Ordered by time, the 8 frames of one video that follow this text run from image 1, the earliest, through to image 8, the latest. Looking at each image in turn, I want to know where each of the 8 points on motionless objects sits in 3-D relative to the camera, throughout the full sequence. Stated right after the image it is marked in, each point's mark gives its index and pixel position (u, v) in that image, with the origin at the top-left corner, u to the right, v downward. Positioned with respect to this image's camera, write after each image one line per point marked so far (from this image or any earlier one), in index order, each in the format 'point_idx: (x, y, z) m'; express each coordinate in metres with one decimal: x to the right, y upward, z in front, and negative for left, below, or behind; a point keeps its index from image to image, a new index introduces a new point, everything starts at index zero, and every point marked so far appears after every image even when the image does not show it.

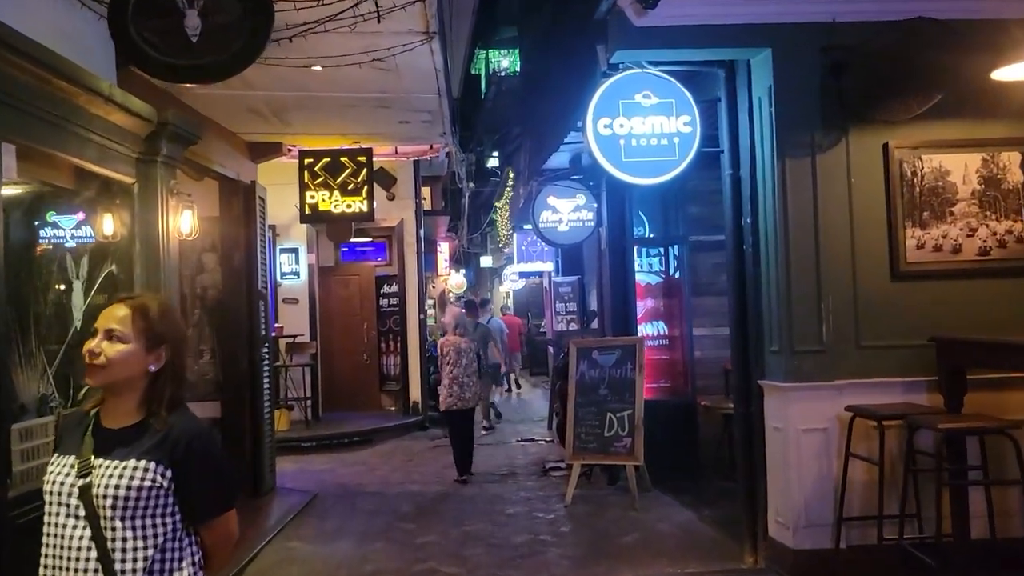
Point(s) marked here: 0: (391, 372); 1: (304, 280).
0: (-1.8, -1.3, +13.2) m
1: (-2.8, +0.1, +12.1) m
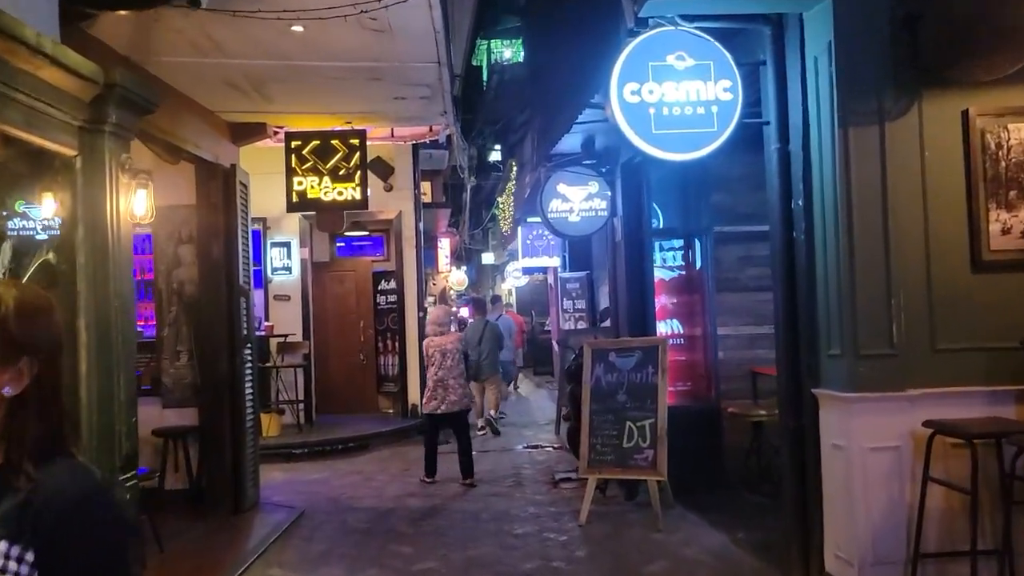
0: (-1.7, -1.2, +12.6) m
1: (-2.8, +0.2, +11.4) m
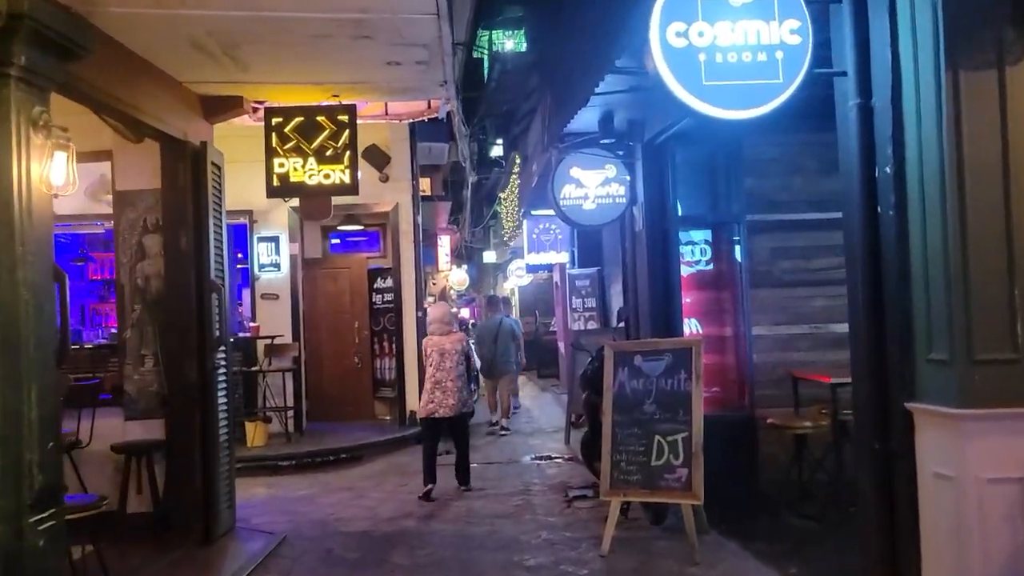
0: (-1.7, -1.2, +11.8) m
1: (-2.7, +0.2, +10.6) m
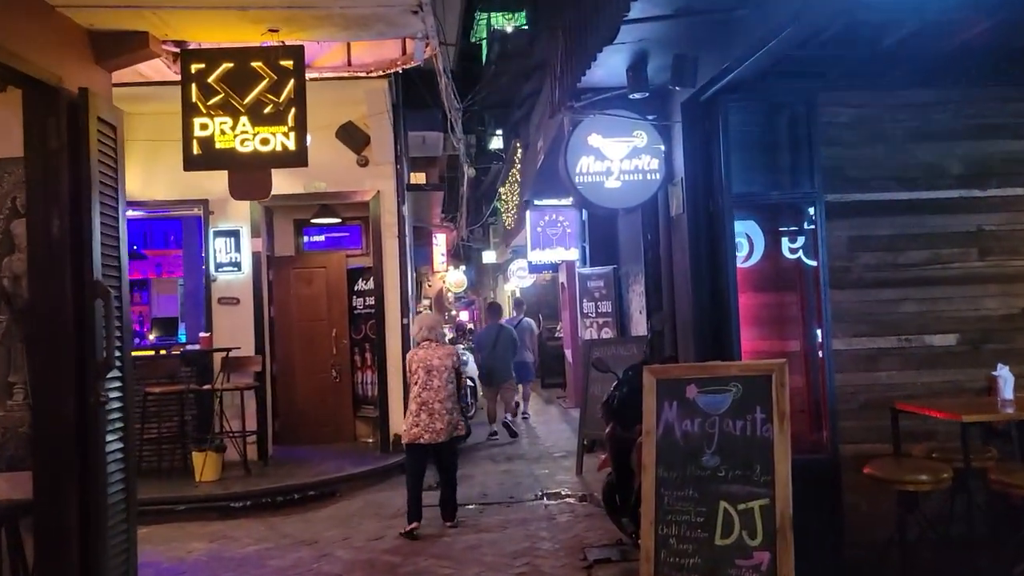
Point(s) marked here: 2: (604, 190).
0: (-1.7, -1.2, +10.2) m
1: (-2.7, +0.2, +9.0) m
2: (+0.6, +0.6, +5.5) m
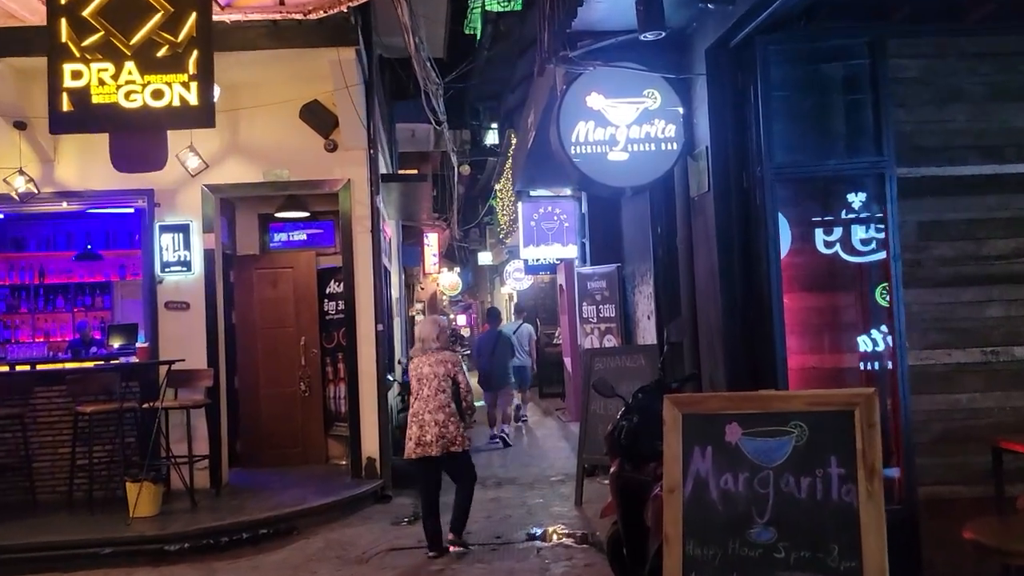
0: (-1.8, -1.3, +9.0) m
1: (-2.8, +0.1, +7.9) m
2: (+0.5, +0.6, +4.4) m
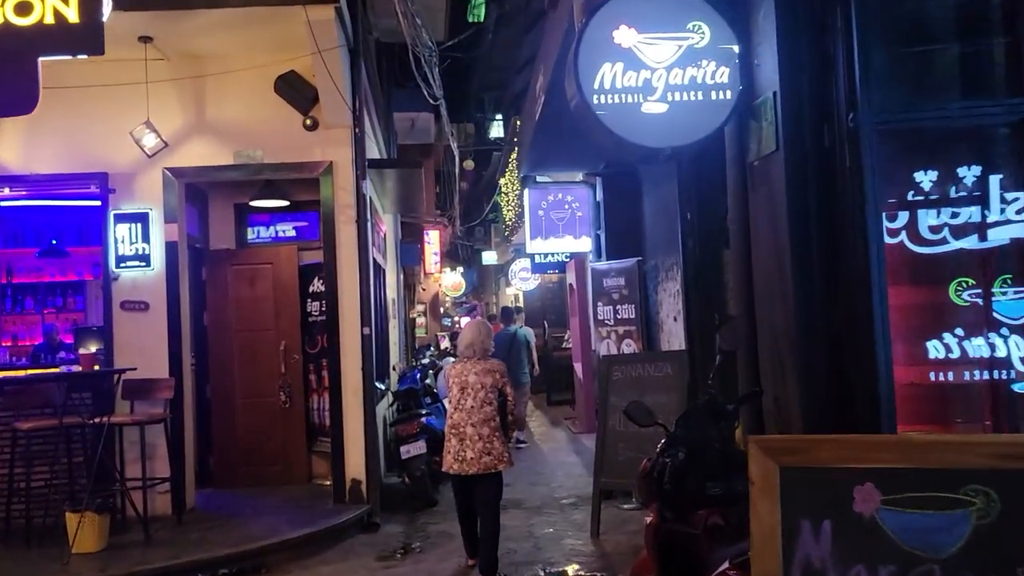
0: (-1.7, -1.2, +8.1) m
1: (-2.8, +0.1, +6.9) m
2: (+0.5, +0.6, +3.4) m
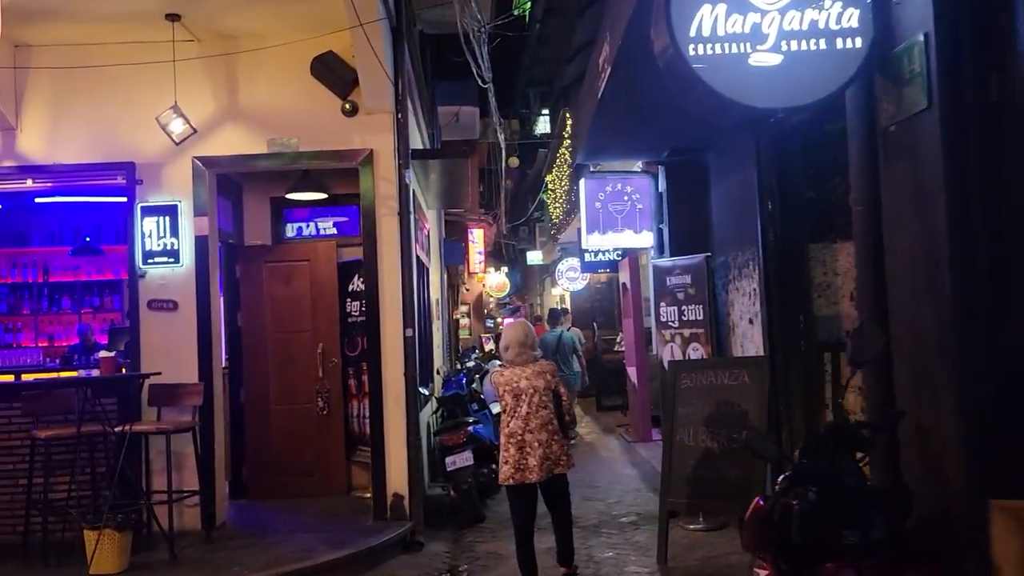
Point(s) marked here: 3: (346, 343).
0: (-1.2, -1.2, +7.5) m
1: (-2.4, +0.2, +6.4) m
2: (+0.7, +0.6, +2.7) m
3: (-1.4, -0.5, +7.6) m
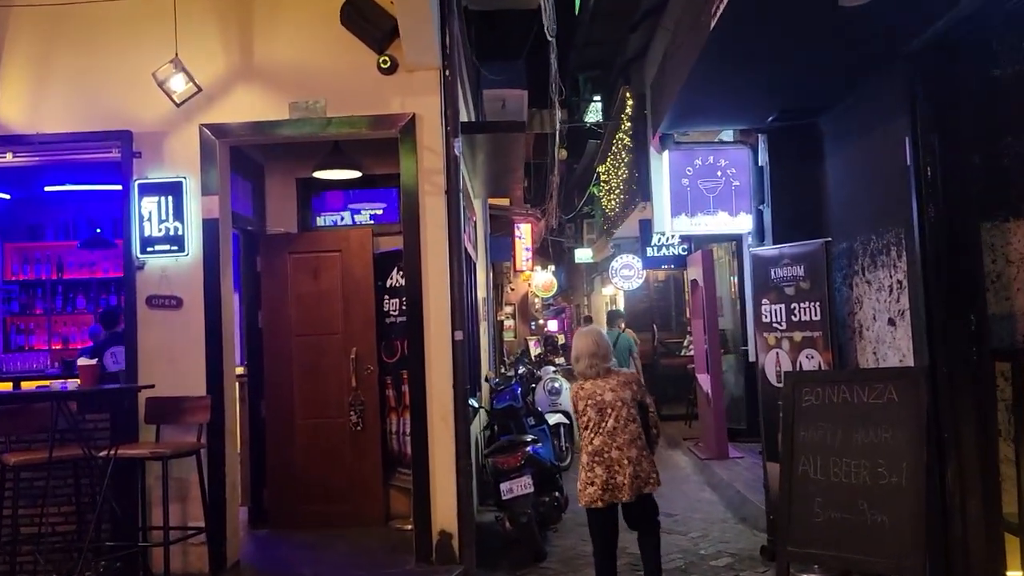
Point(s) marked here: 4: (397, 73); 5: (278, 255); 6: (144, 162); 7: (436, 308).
0: (-0.8, -1.2, +6.4) m
1: (-1.9, +0.2, +5.4) m
2: (+1.0, +0.7, +1.5) m
3: (-0.9, -0.4, +6.5) m
4: (-0.7, +1.3, +5.4) m
5: (-1.7, +0.2, +6.5) m
6: (-2.2, +0.8, +5.4) m
7: (-0.5, -0.1, +5.4) m
